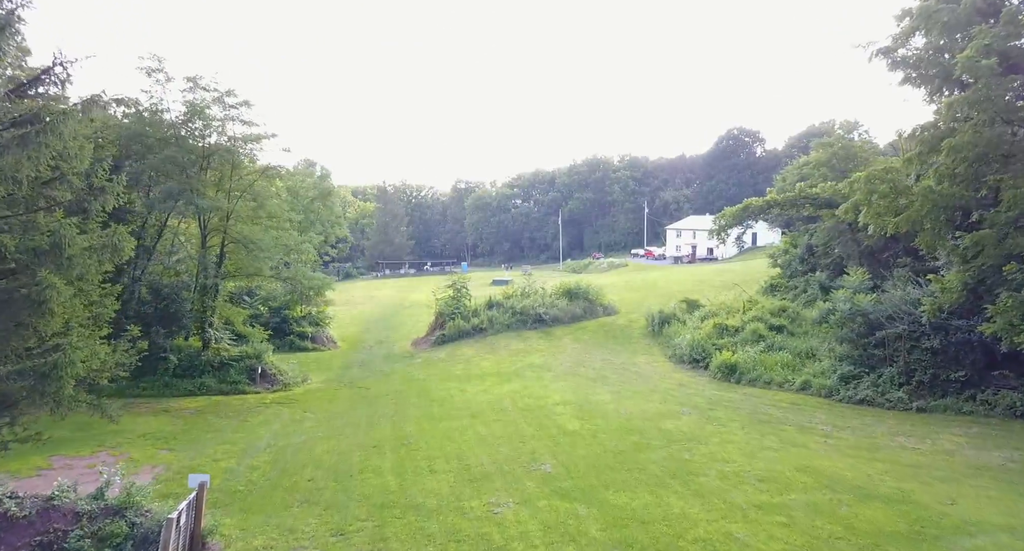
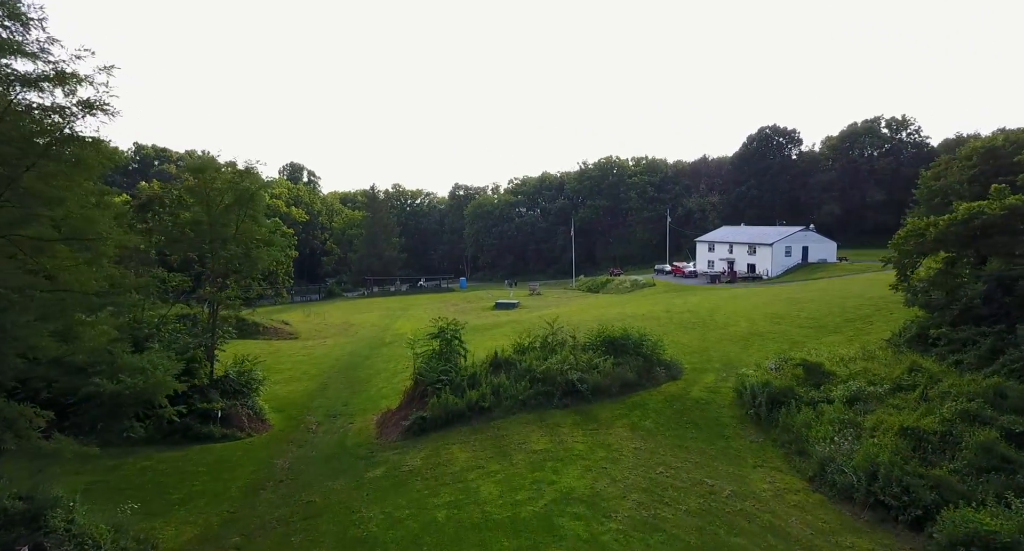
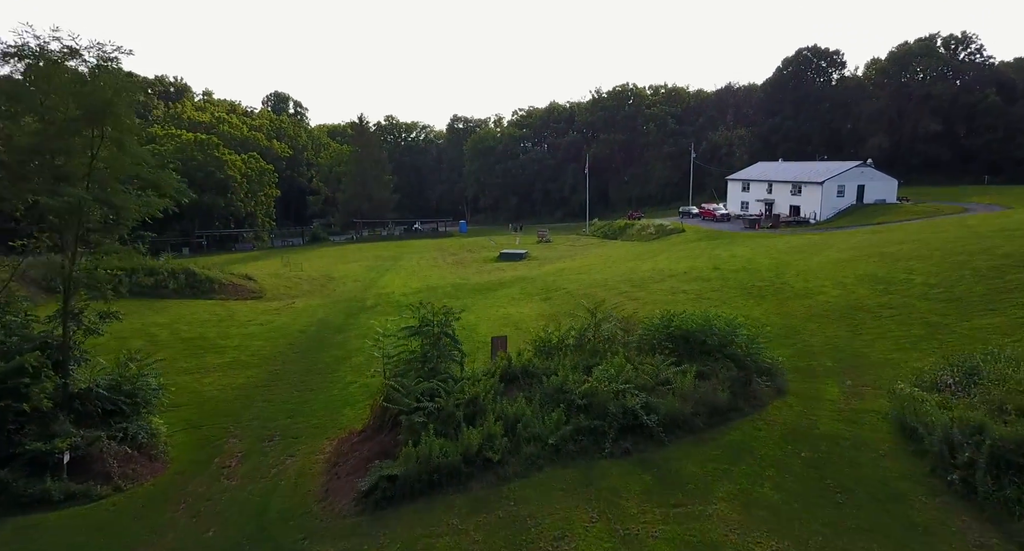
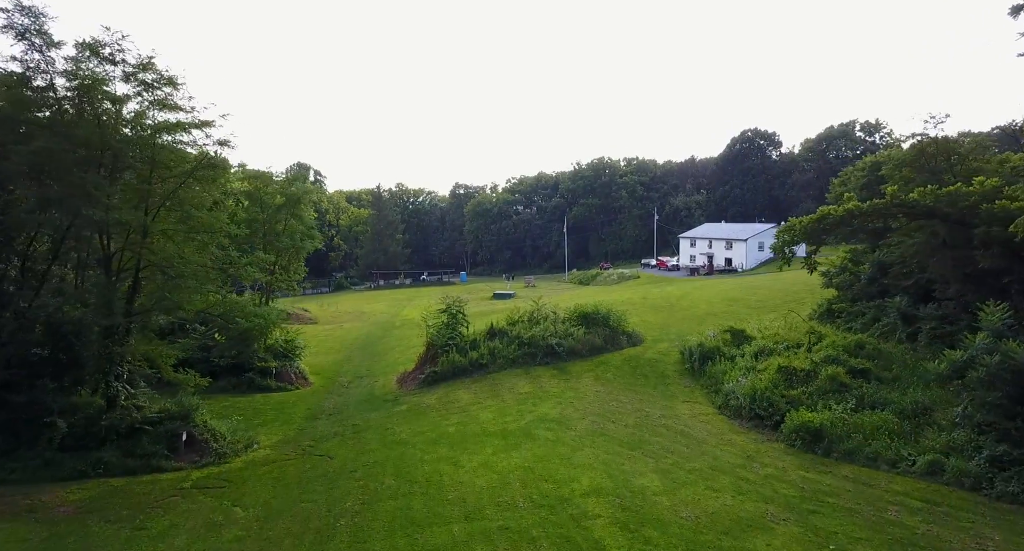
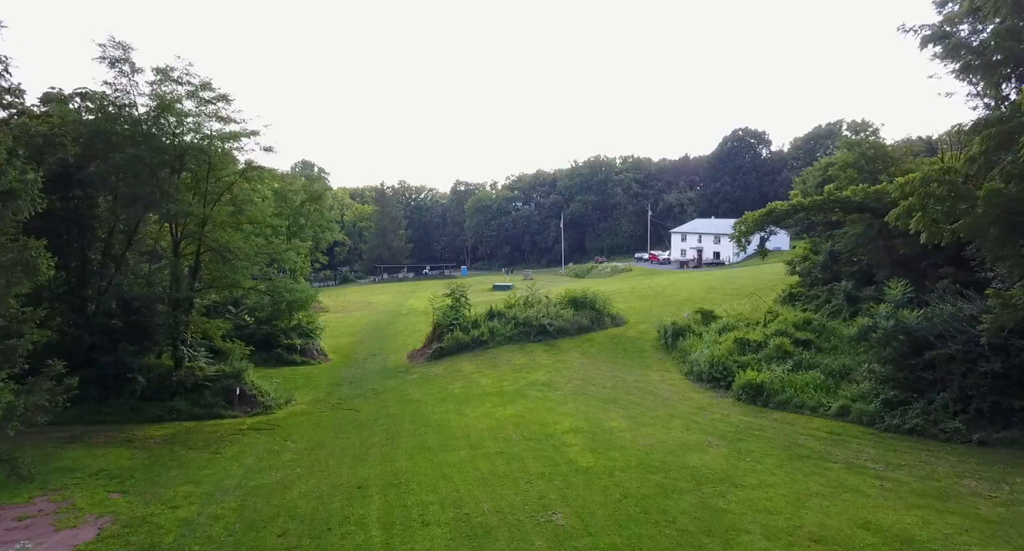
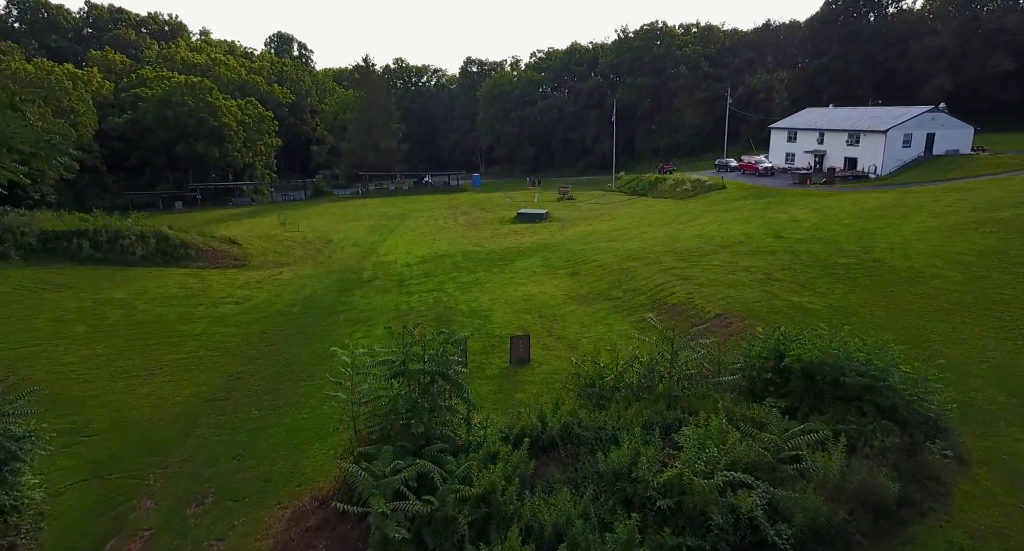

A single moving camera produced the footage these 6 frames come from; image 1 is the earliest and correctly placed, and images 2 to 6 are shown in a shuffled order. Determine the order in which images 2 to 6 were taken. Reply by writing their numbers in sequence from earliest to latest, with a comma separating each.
5, 4, 2, 3, 6
